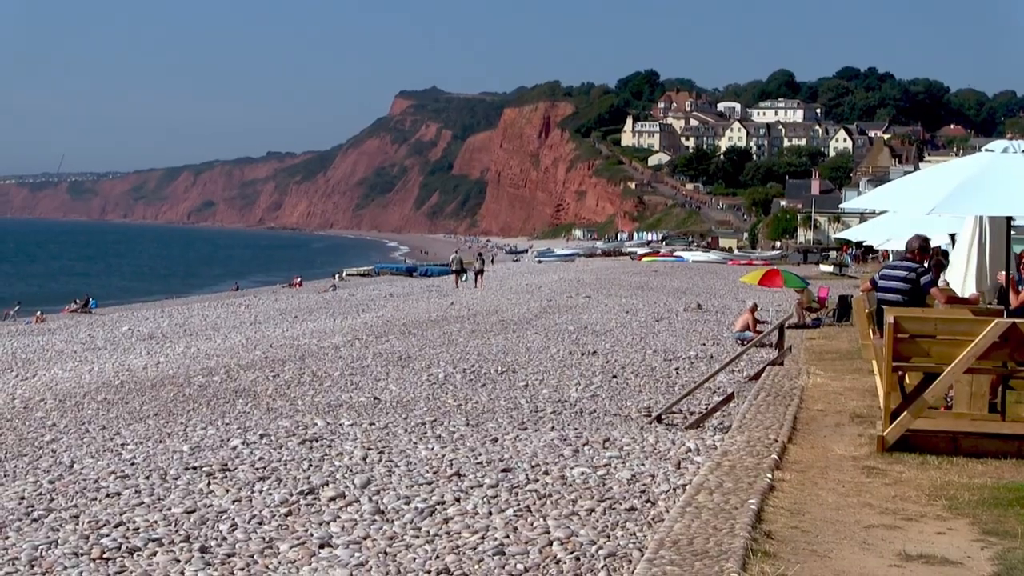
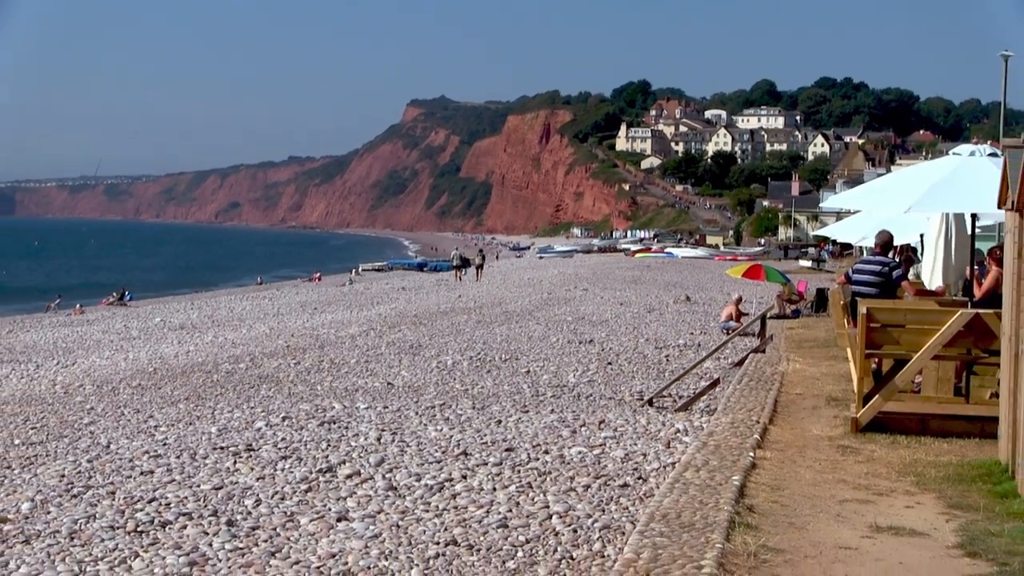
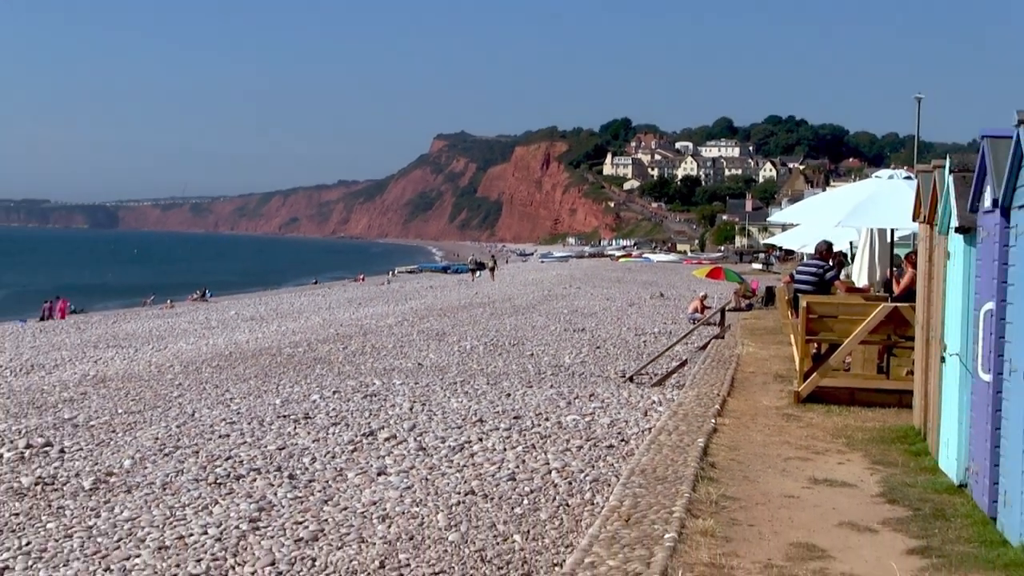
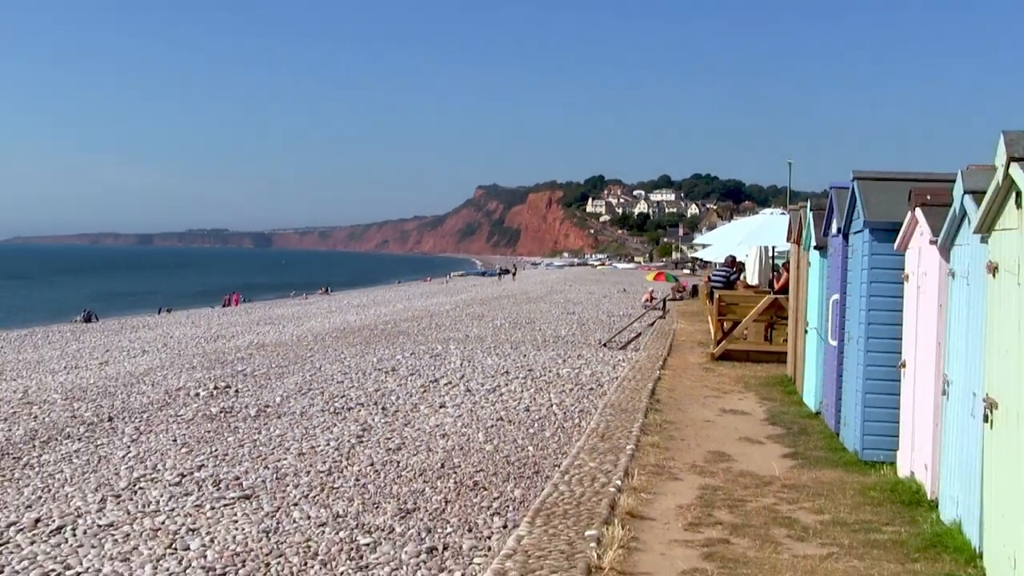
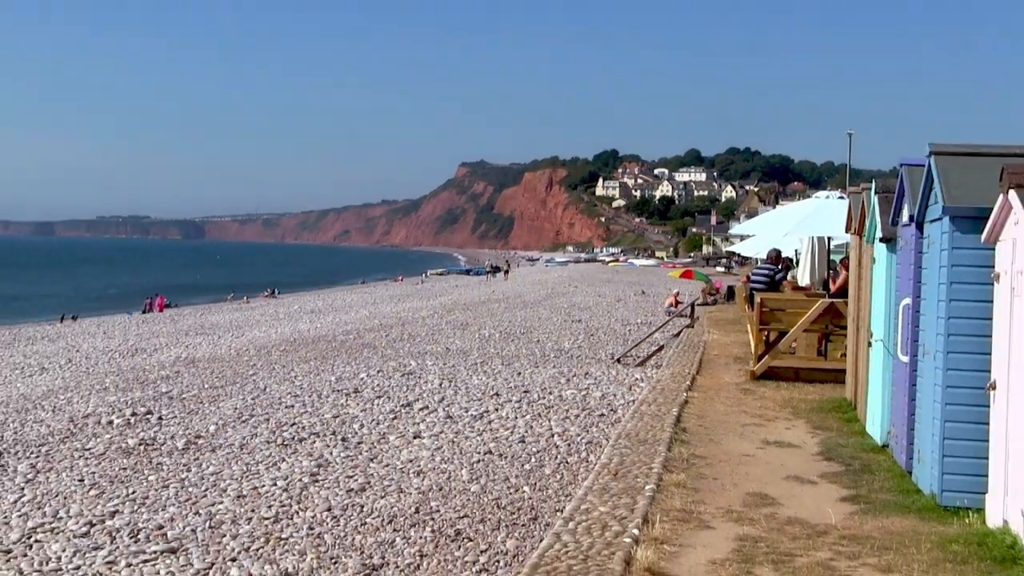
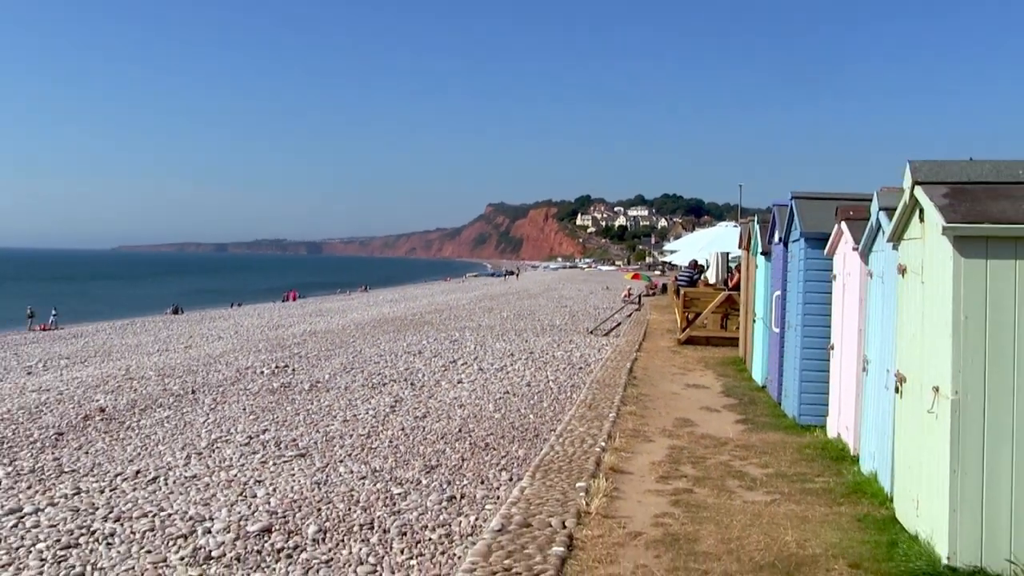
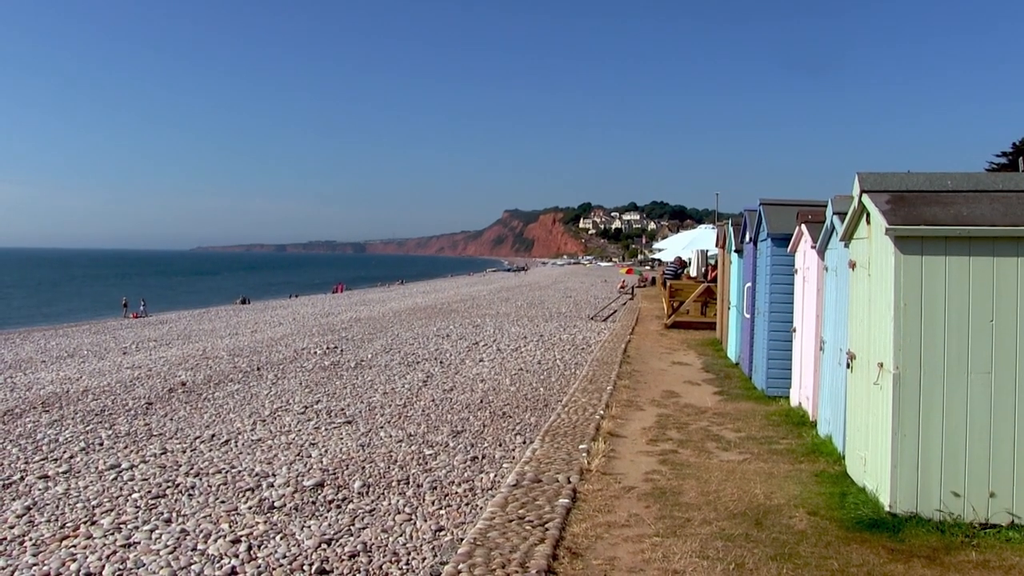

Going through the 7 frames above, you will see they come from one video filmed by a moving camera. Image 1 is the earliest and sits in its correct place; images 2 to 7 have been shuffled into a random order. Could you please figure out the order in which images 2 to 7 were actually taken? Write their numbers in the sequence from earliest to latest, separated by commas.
2, 3, 5, 4, 6, 7
